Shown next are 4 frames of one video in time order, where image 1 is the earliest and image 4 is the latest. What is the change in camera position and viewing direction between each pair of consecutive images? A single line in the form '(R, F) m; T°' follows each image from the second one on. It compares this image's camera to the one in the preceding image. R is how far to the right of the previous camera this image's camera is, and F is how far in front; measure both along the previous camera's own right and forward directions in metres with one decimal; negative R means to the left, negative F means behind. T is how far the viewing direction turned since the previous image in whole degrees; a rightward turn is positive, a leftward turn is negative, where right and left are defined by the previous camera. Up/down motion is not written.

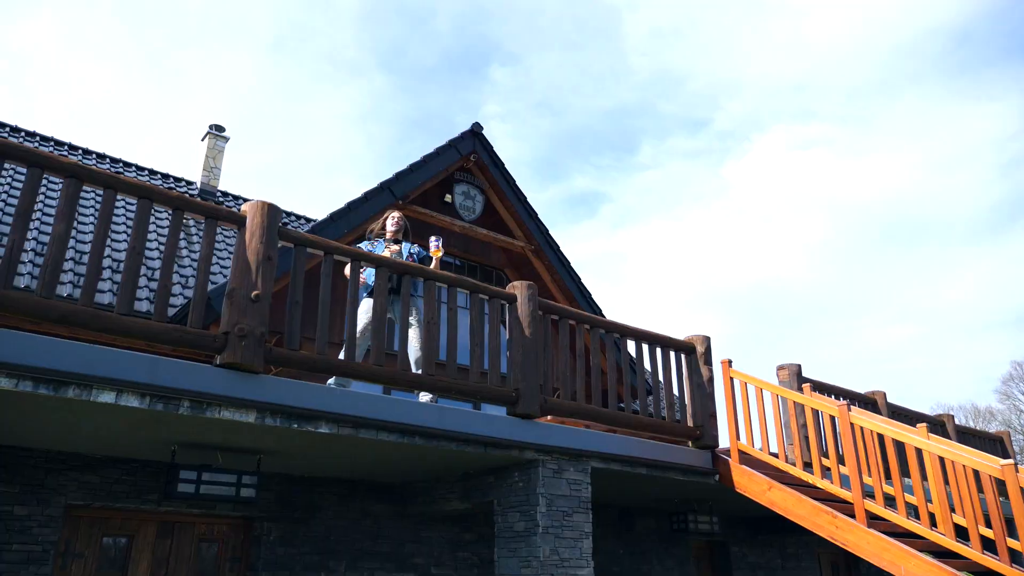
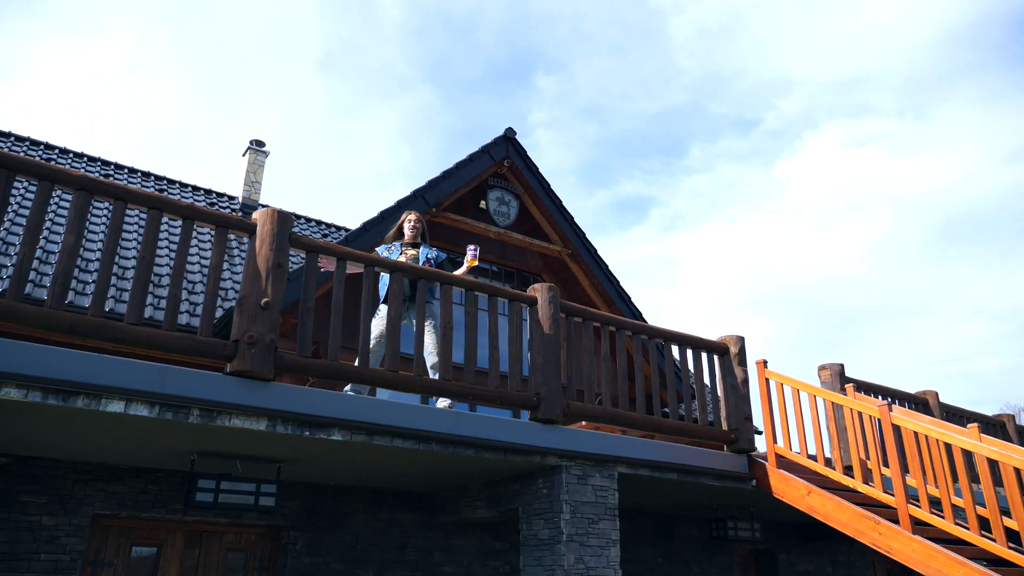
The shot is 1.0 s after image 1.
(+0.2, +0.1) m; -4°
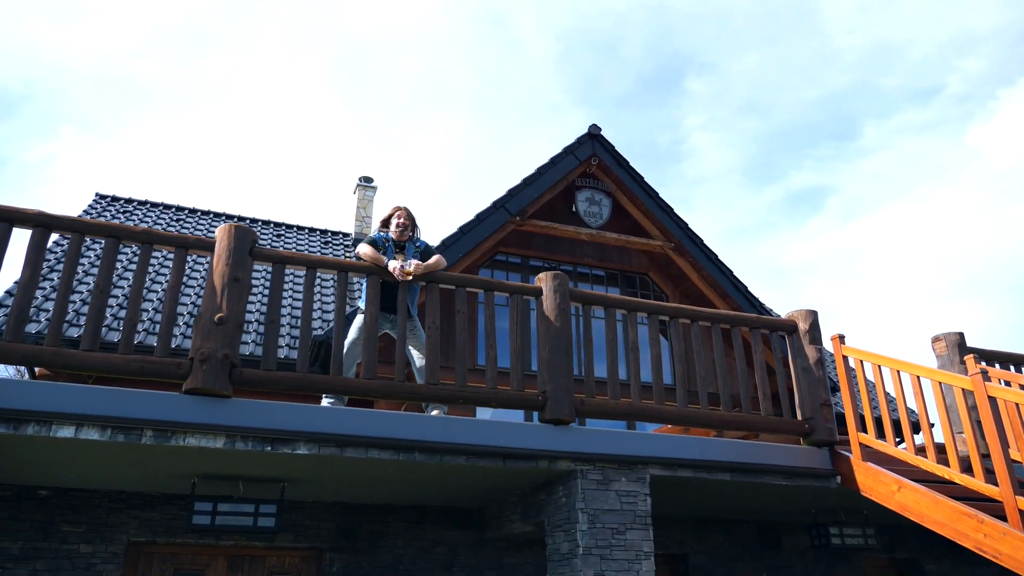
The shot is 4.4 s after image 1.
(+1.3, +0.6) m; -13°
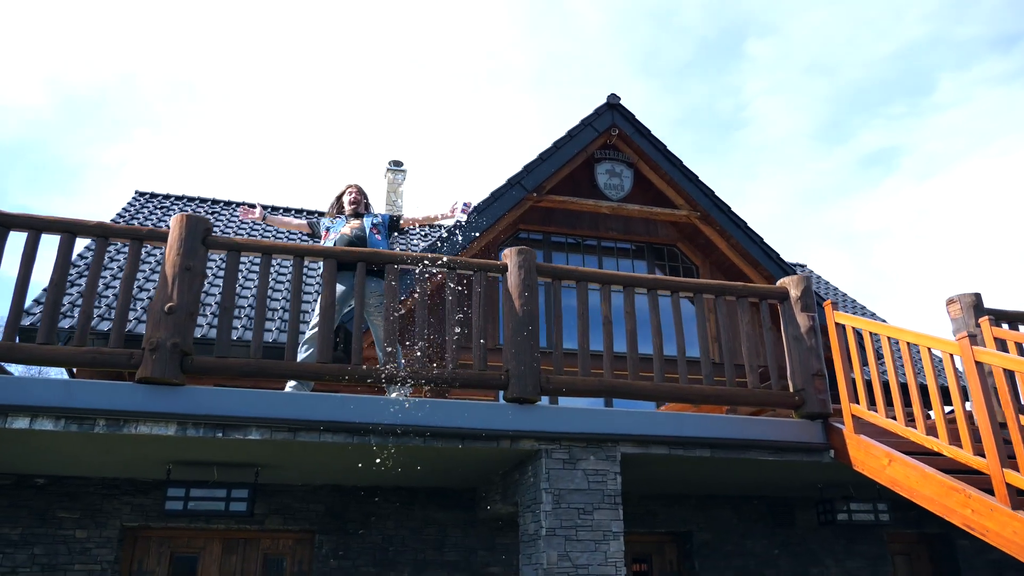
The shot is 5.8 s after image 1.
(+0.7, +0.2) m; -5°
